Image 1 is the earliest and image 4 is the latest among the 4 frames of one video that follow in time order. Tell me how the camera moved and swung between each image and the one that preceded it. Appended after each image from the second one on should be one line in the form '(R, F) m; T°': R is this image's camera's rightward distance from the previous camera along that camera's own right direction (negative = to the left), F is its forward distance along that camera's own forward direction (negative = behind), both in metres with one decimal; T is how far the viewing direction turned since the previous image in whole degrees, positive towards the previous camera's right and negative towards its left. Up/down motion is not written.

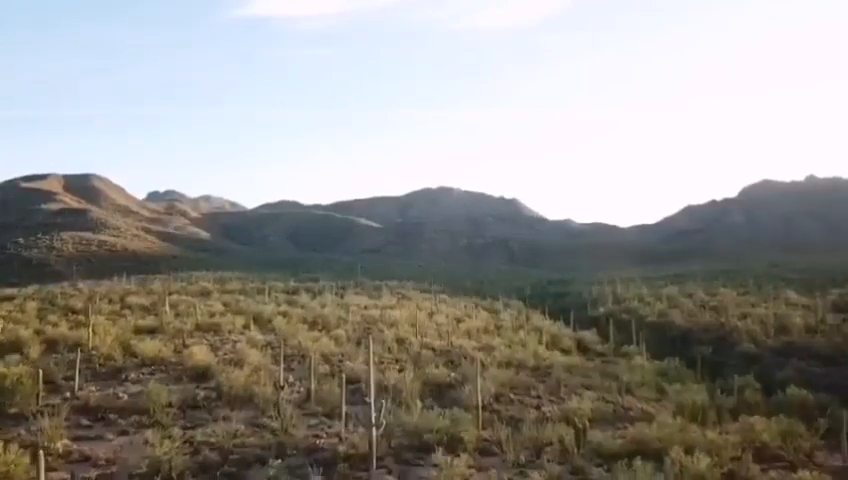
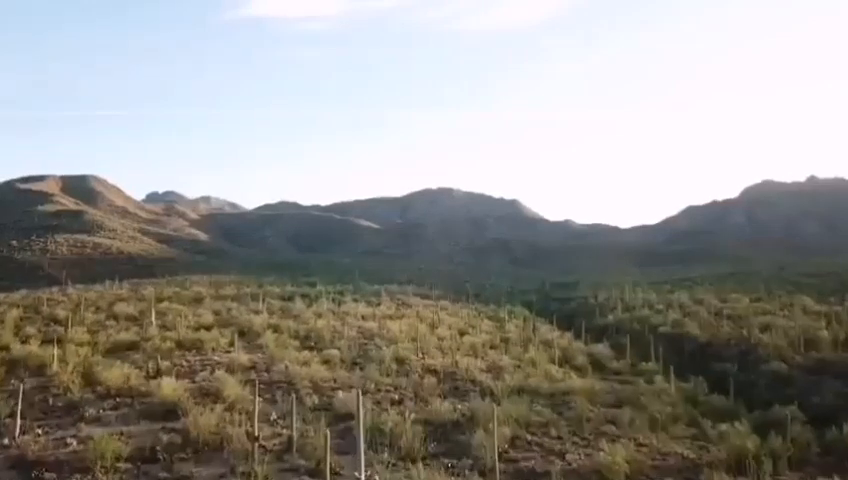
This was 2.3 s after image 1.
(0.0, +1.8) m; 0°
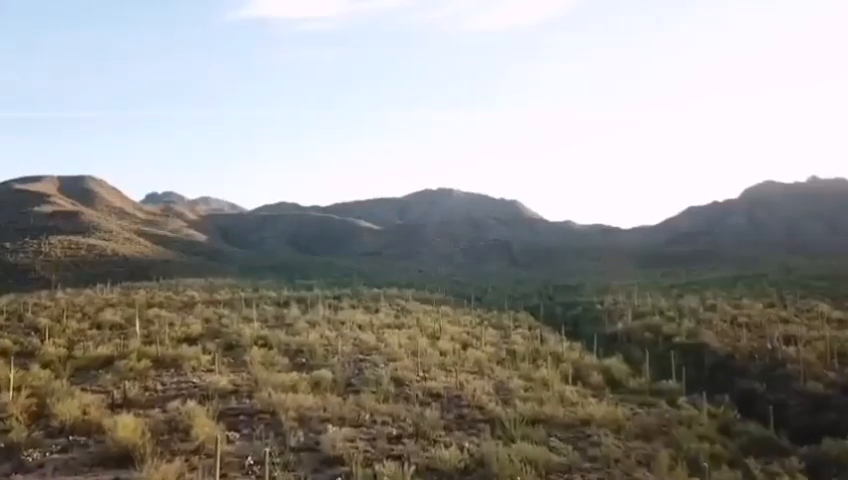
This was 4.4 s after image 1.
(0.0, +1.7) m; 0°
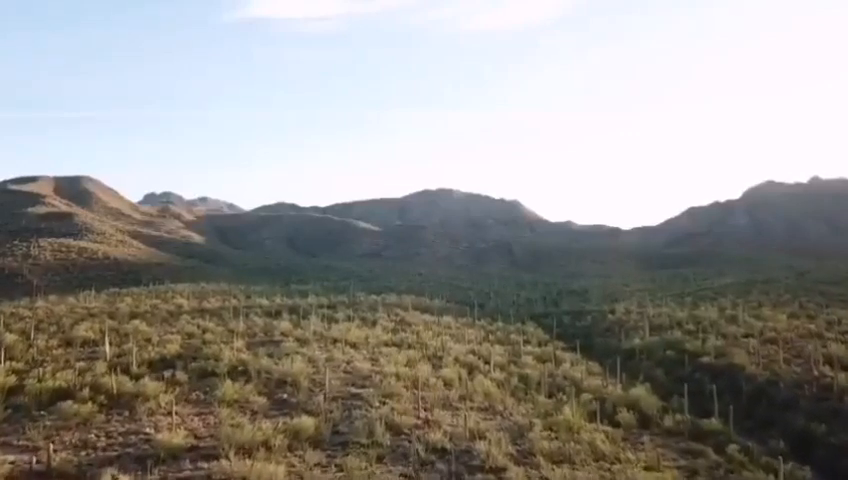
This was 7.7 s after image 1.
(0.0, +2.8) m; 0°
